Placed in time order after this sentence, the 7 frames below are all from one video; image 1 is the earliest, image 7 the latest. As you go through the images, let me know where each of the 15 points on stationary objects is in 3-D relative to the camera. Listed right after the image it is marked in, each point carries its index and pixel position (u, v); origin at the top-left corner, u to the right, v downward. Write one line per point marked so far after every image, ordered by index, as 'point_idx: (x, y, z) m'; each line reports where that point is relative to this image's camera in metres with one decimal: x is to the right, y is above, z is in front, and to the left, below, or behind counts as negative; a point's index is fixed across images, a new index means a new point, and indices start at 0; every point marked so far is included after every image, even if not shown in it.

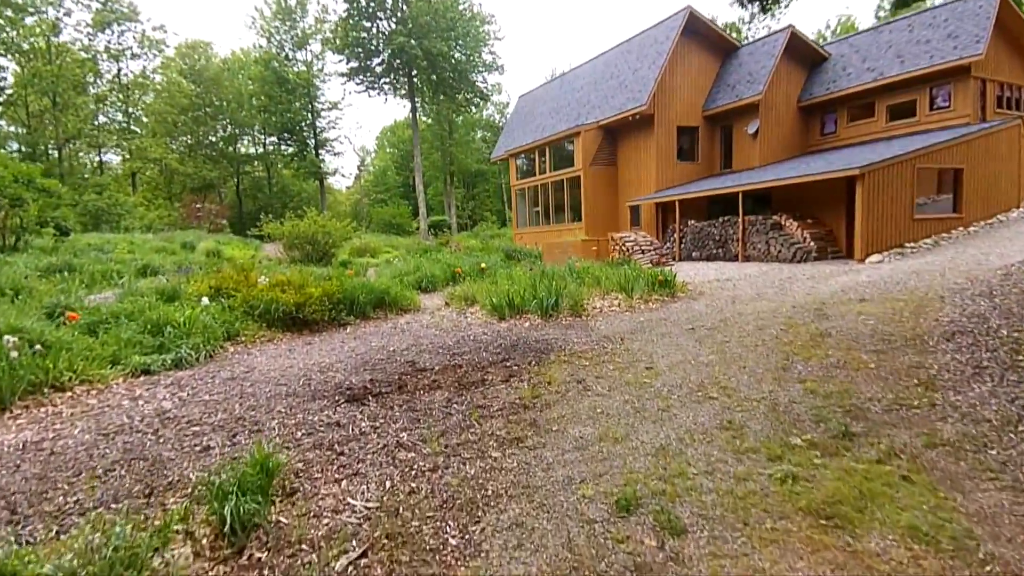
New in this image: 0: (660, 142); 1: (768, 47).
0: (+4.8, +4.7, +14.9) m
1: (+8.3, +7.6, +14.7) m
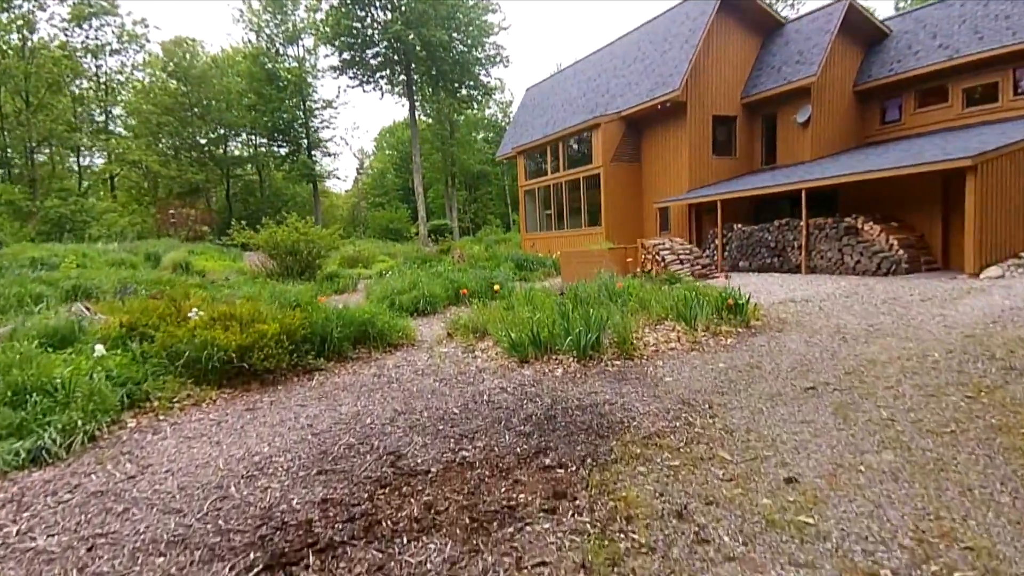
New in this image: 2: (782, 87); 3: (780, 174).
0: (+5.0, +4.3, +13.0) m
1: (+8.5, +7.2, +12.7) m
2: (+7.2, +5.4, +12.3) m
3: (+6.9, +2.9, +11.8) m
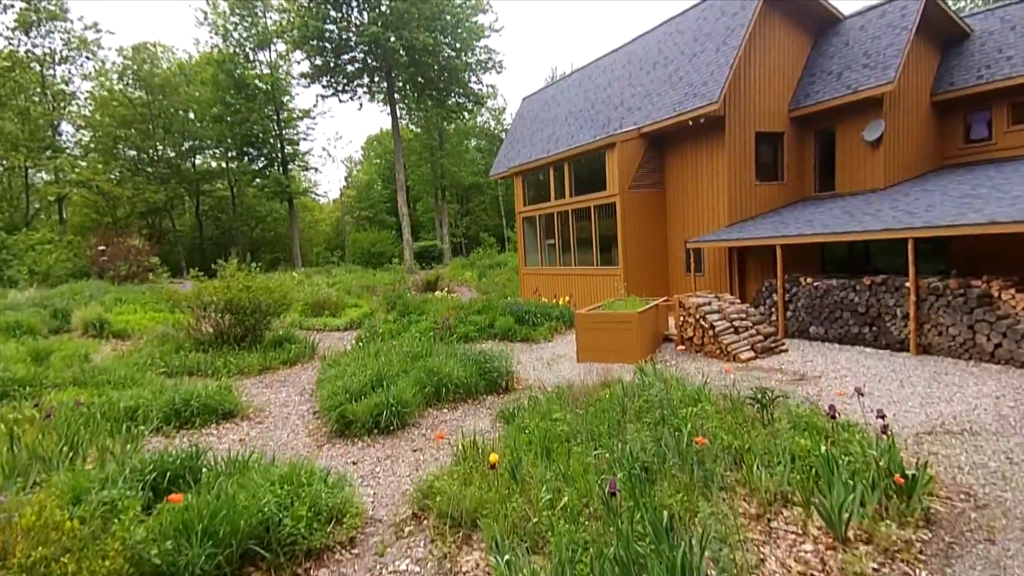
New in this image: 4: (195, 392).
0: (+5.0, +3.0, +10.5) m
1: (+8.4, +6.0, +10.3) m
2: (+7.1, +4.1, +9.9) m
3: (+6.8, +1.6, +9.3) m
4: (-4.5, -1.5, +6.6) m
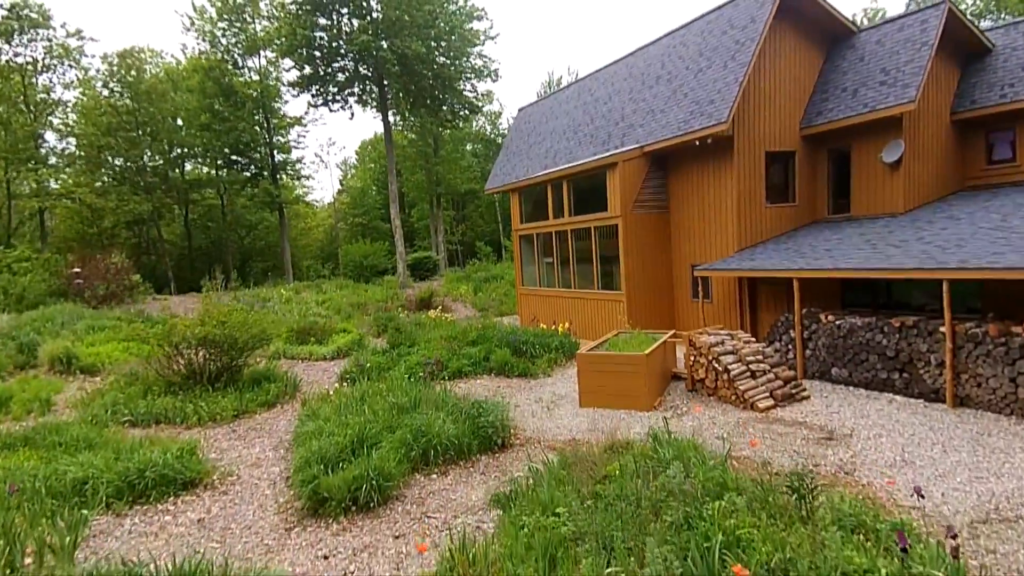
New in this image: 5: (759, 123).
0: (+4.9, +2.4, +9.9) m
1: (+8.3, +5.3, +9.7) m
2: (+7.0, +3.5, +9.3) m
3: (+6.7, +1.0, +8.7) m
4: (-4.6, -2.1, +5.9) m
5: (+5.3, +3.5, +10.0) m
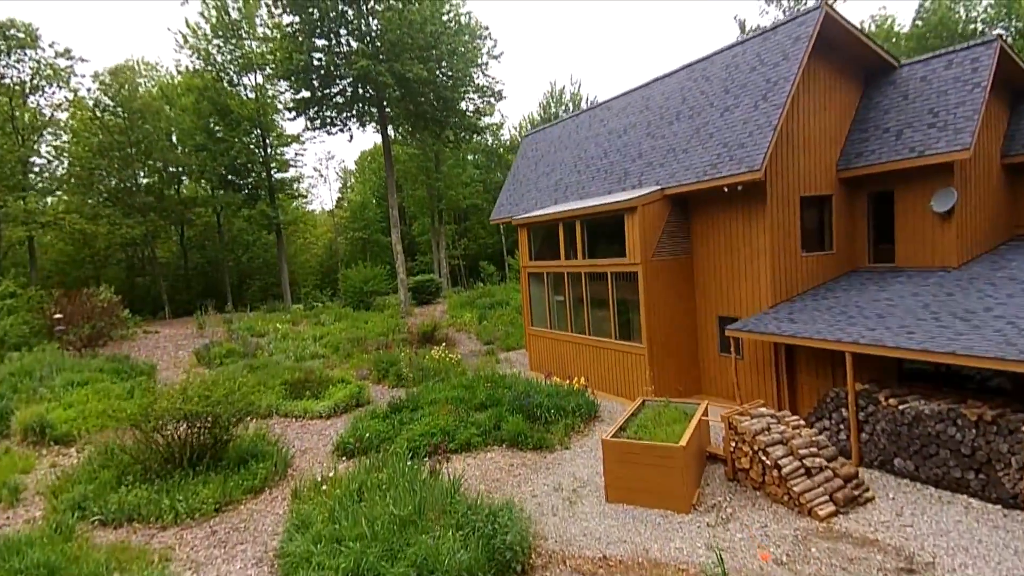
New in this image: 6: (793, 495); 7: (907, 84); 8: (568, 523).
0: (+5.1, +1.2, +9.0) m
1: (+8.5, +4.2, +8.9) m
2: (+7.3, +2.3, +8.4) m
3: (+7.0, -0.2, +7.8) m
4: (-4.3, -3.3, +5.0) m
5: (+5.5, +2.4, +9.1) m
6: (+3.7, -2.7, +6.1) m
7: (+8.0, +4.1, +9.4) m
8: (+0.8, -3.2, +6.4) m
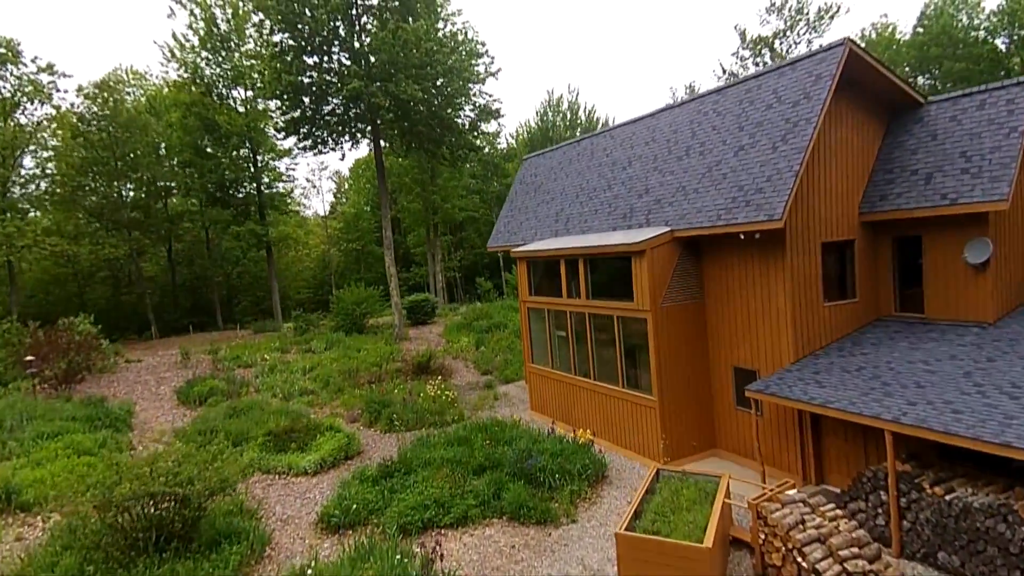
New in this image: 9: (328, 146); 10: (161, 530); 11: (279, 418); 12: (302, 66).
0: (+5.1, +0.2, +8.3) m
1: (+8.5, +3.2, +8.2) m
2: (+7.2, +1.3, +7.7) m
3: (+7.0, -1.1, +7.1) m
4: (-4.3, -4.3, +4.2) m
5: (+5.5, +1.4, +8.4) m
6: (+3.7, -3.7, +5.4) m
7: (+8.0, +3.2, +8.7) m
8: (+0.8, -4.2, +5.6) m
9: (-7.9, +6.1, +19.8) m
10: (-5.6, -3.9, +7.4) m
11: (-6.2, -3.4, +12.2) m
12: (-8.3, +8.8, +18.2) m
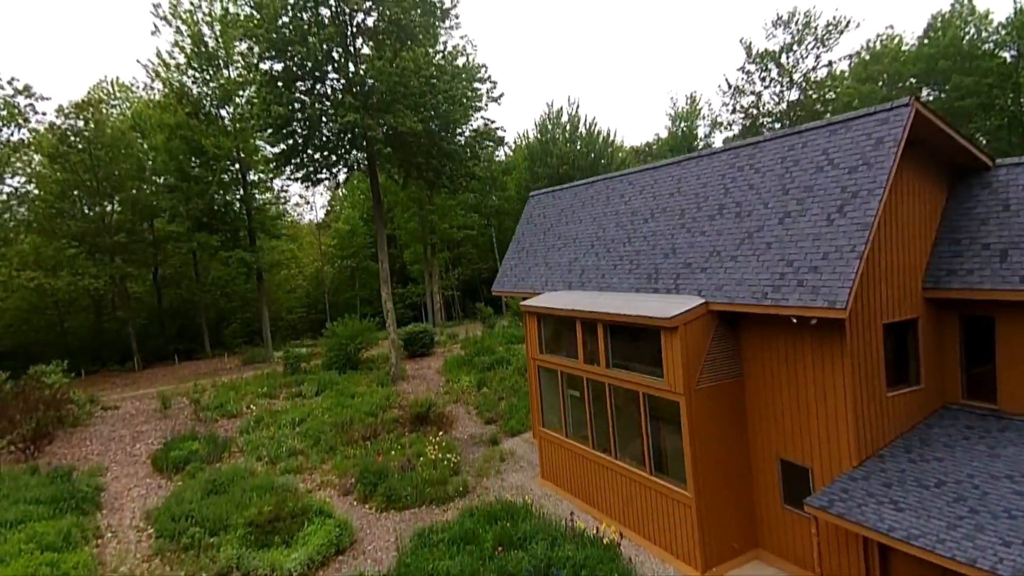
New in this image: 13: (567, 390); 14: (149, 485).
0: (+5.4, -1.3, +7.2) m
1: (+8.8, +1.8, +7.2) m
2: (+7.5, -0.1, +6.6) m
3: (+7.3, -2.6, +6.0) m
4: (-4.0, -5.8, +3.0) m
5: (+5.8, -0.1, +7.3) m
6: (+4.0, -5.2, +4.2) m
7: (+8.3, +1.7, +7.7) m
8: (+1.1, -5.7, +4.5) m
9: (-7.7, +4.5, +18.5) m
10: (-5.3, -5.4, +6.2) m
11: (-5.9, -4.9, +11.0) m
12: (-8.1, +7.2, +17.0) m
13: (+1.3, -2.5, +11.4) m
14: (-9.6, -5.2, +12.2) m
